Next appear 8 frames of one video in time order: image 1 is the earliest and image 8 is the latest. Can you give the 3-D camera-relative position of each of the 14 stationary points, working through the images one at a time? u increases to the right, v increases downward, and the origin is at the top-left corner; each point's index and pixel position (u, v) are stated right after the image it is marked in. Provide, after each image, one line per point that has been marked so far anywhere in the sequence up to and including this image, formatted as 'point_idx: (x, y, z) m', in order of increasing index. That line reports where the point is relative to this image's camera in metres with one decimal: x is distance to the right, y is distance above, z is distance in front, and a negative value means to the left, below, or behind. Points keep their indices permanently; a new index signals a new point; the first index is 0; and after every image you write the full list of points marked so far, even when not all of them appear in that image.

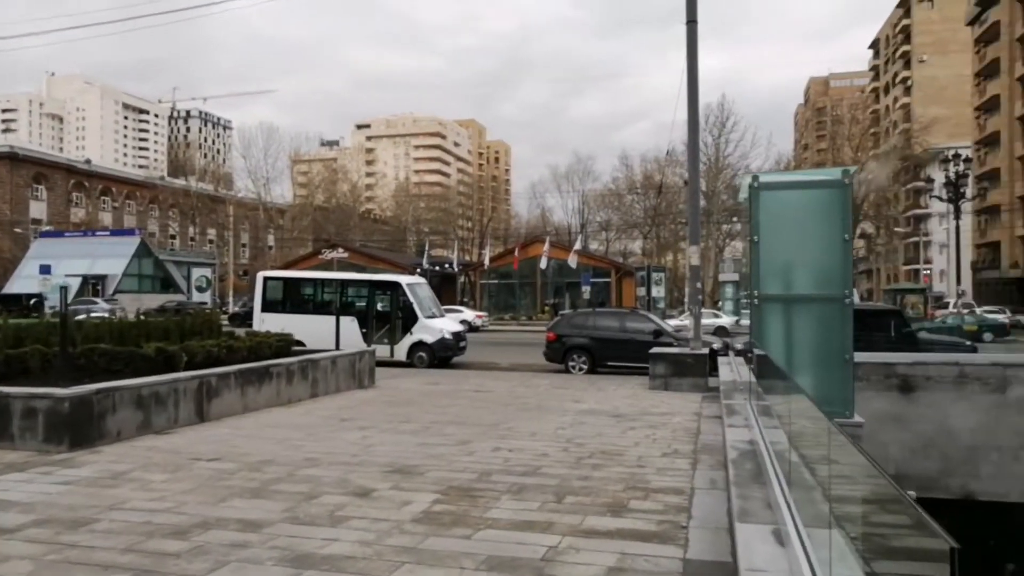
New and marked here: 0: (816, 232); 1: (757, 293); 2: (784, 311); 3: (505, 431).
0: (+3.5, +0.7, +9.1) m
1: (+2.9, -0.1, +9.2) m
2: (+3.2, -0.3, +9.2) m
3: (-0.1, -2.1, +11.2) m
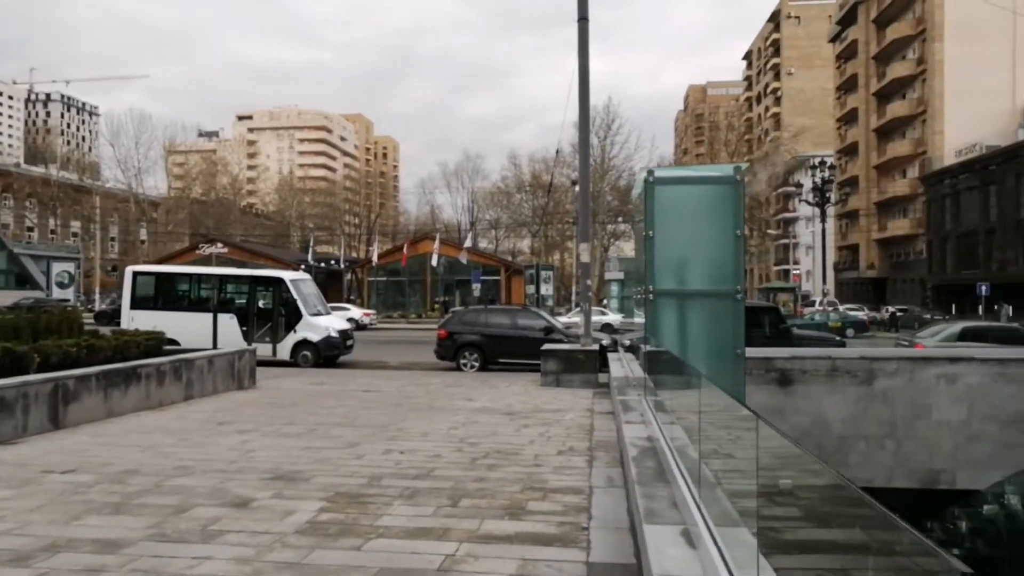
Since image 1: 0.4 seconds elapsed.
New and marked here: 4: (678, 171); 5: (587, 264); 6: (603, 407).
0: (+2.3, +0.7, +9.1) m
1: (+1.7, 0.0, +9.2) m
2: (+2.0, -0.2, +9.2) m
3: (-1.6, -2.0, +10.7) m
4: (+2.0, +1.4, +9.1) m
5: (+1.8, +0.6, +18.5) m
6: (+1.6, -2.1, +13.8) m
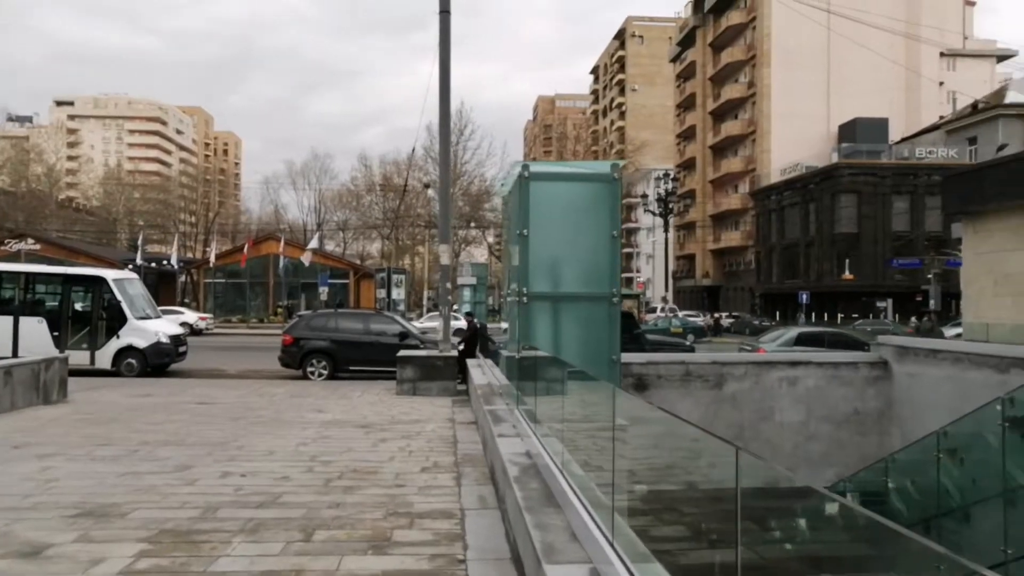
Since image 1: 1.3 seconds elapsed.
0: (+0.8, +0.7, +8.7) m
1: (+0.2, 0.0, +8.6) m
2: (+0.4, -0.2, +8.7) m
3: (-3.4, -2.0, +9.4) m
4: (+0.5, +1.3, +8.6) m
5: (-1.5, +0.5, +17.8) m
6: (-0.8, -2.2, +13.1) m
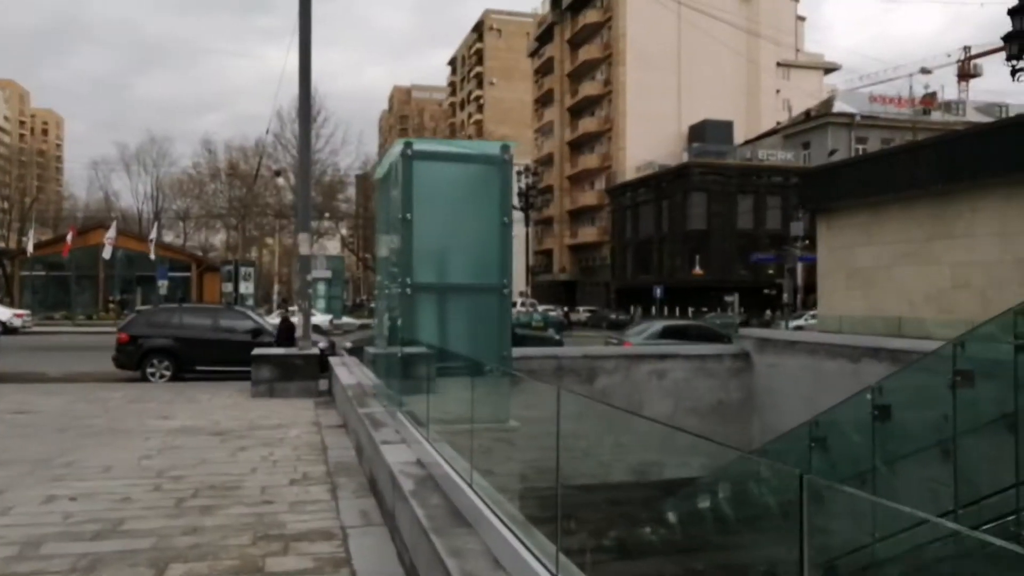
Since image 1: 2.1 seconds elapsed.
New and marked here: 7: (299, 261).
0: (-0.4, +0.8, +8.0) m
1: (-1.0, +0.1, +7.8) m
2: (-0.8, -0.1, +8.0) m
3: (-4.7, -1.9, +8.0) m
4: (-0.7, +1.4, +7.9) m
5: (-4.4, +0.6, +16.6) m
6: (-2.8, -2.0, +12.1) m
7: (-4.5, +0.5, +16.6) m
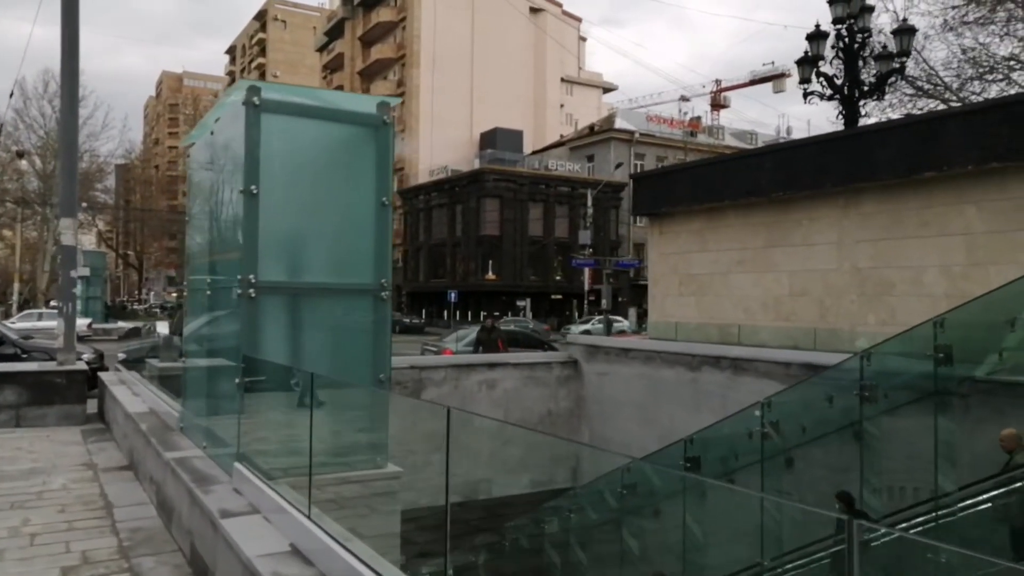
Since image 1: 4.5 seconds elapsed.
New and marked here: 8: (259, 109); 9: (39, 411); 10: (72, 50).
0: (-1.4, +0.8, +6.0) m
1: (-1.9, +0.1, +5.7) m
2: (-1.7, -0.1, +5.9) m
3: (-5.5, -1.8, +4.8) m
4: (-1.6, +1.4, +5.8) m
5: (-7.5, +0.7, +13.1) m
6: (-4.8, -2.0, +9.2) m
7: (-7.7, +0.6, +13.1) m
8: (-1.8, +1.3, +5.6) m
9: (-7.2, -1.9, +11.9) m
10: (-7.4, +4.0, +13.0) m
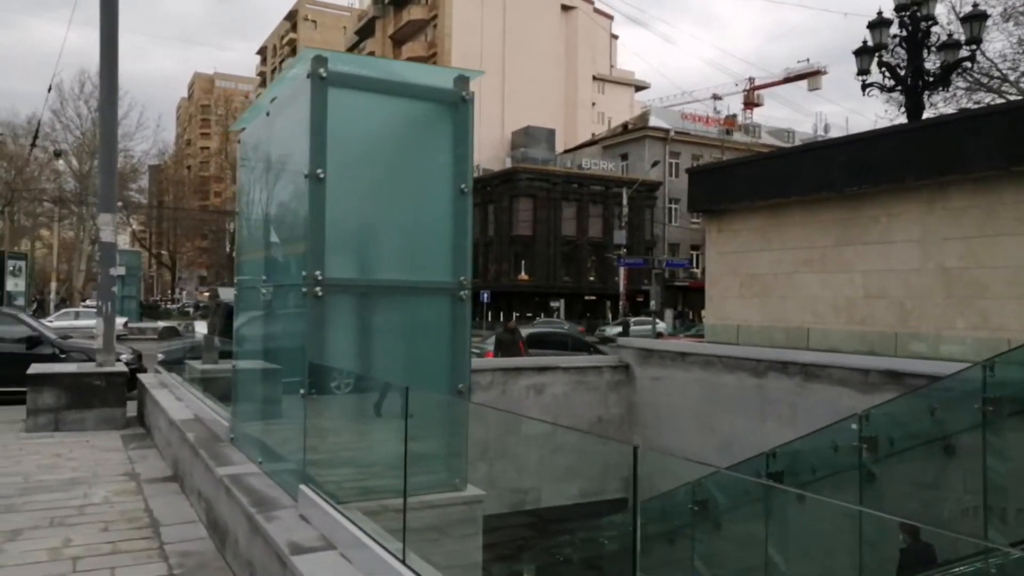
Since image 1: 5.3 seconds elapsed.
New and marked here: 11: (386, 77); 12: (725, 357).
0: (-0.7, +0.8, +5.4) m
1: (-1.2, +0.1, +5.0) m
2: (-1.0, -0.1, +5.2) m
3: (-4.8, -1.8, +4.3) m
4: (-0.9, +1.5, +5.1) m
5: (-6.6, +0.7, +12.7) m
6: (-4.0, -2.0, +8.7) m
7: (-6.8, +0.6, +12.7) m
8: (-1.2, +1.3, +5.0) m
9: (-6.4, -1.9, +11.4) m
10: (-6.5, +4.1, +12.6) m
11: (-0.8, +1.4, +5.2) m
12: (+4.0, -1.3, +14.7) m
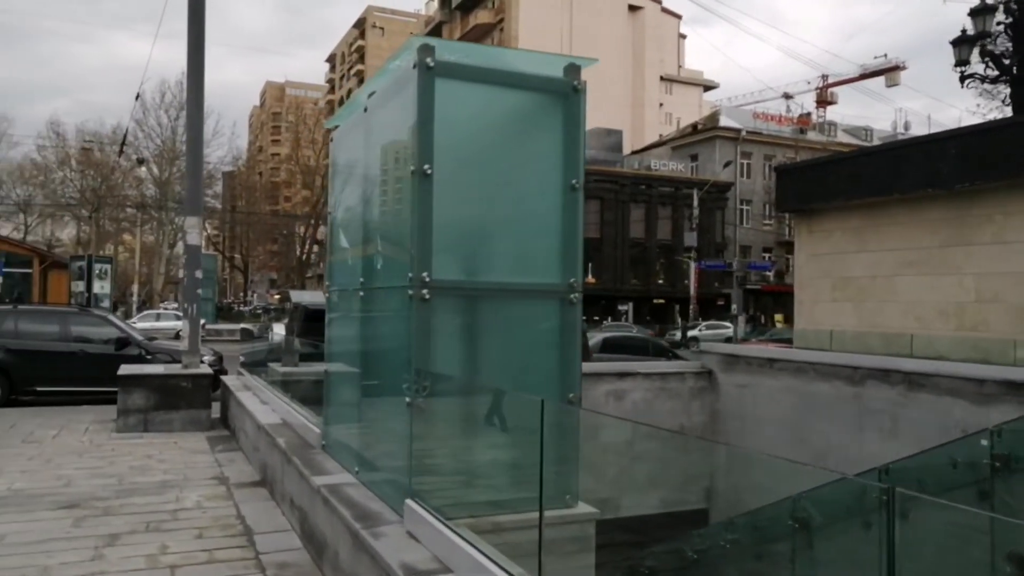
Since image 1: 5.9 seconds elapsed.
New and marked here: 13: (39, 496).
0: (+0.1, +0.8, +5.0) m
1: (-0.5, +0.1, +4.7) m
2: (-0.3, -0.1, +4.9) m
3: (-4.2, -1.8, +4.3) m
4: (-0.2, +1.4, +4.8) m
5: (-5.3, +0.6, +12.8) m
6: (-3.0, -2.0, +8.6) m
7: (-5.5, +0.5, +12.8) m
8: (-0.5, +1.3, +4.7) m
9: (-5.1, -1.9, +11.5) m
10: (-5.1, +4.0, +12.7) m
11: (-0.1, +1.4, +4.9) m
12: (+5.5, -1.4, +13.9) m
13: (-4.5, -1.9, +7.3) m
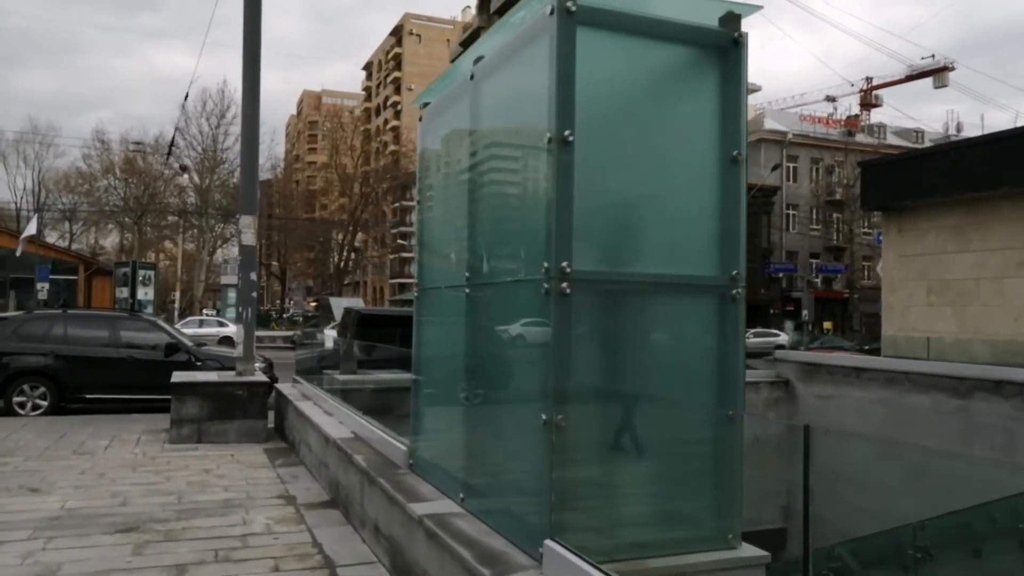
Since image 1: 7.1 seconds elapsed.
0: (+0.8, +0.8, +4.2) m
1: (+0.3, +0.1, +3.9) m
2: (+0.5, -0.1, +4.1) m
3: (-3.4, -1.8, +3.6) m
4: (+0.6, +1.5, +4.0) m
5: (-4.1, +0.6, +12.2) m
6: (-2.1, -2.0, +7.8) m
7: (-4.3, +0.5, +12.2) m
8: (+0.3, +1.3, +3.9) m
9: (-4.1, -1.9, +10.8) m
10: (-4.0, +4.0, +12.1) m
11: (+0.7, +1.4, +4.1) m
12: (+6.7, -1.4, +12.8) m
13: (-3.6, -1.9, +6.6) m
